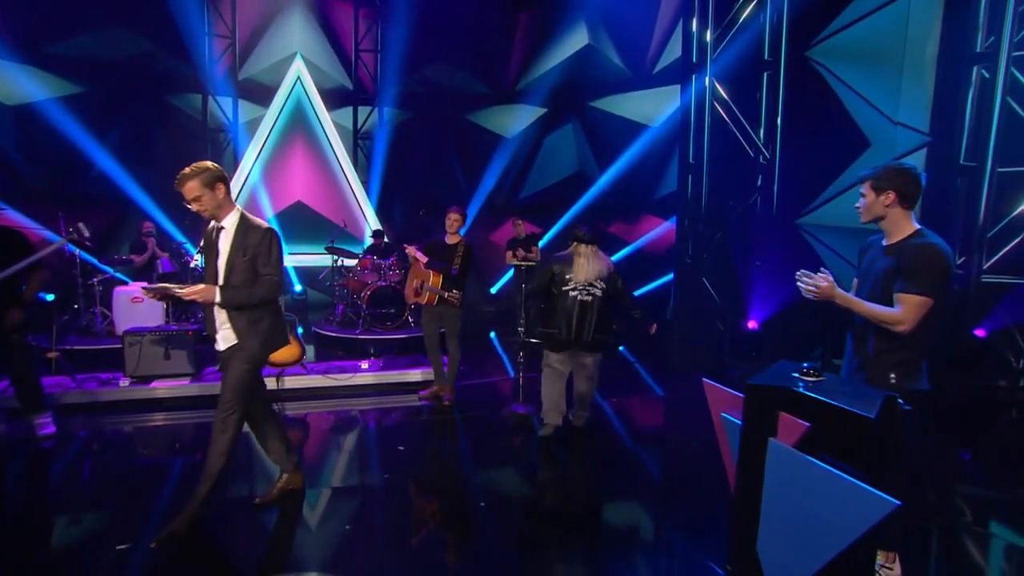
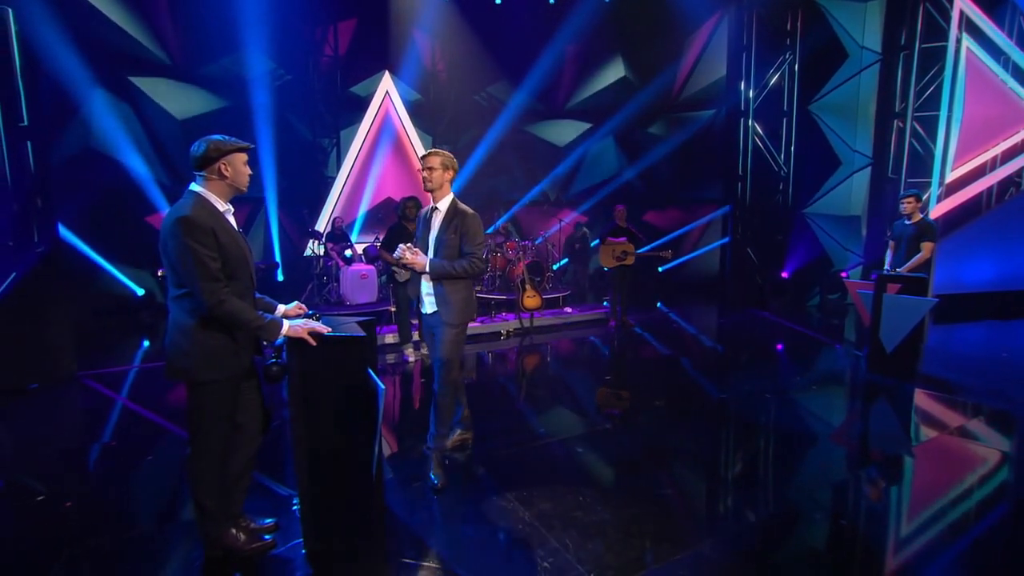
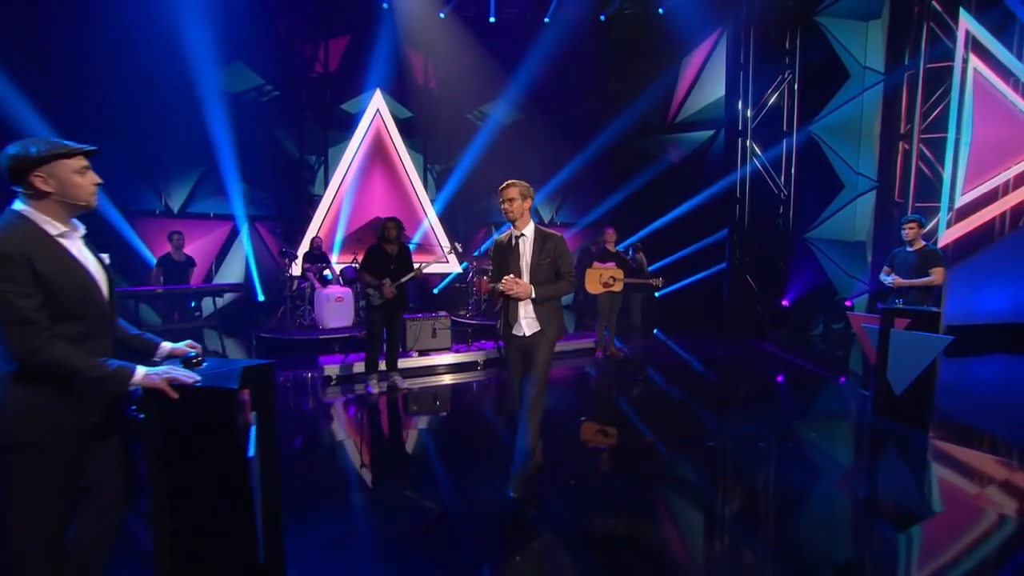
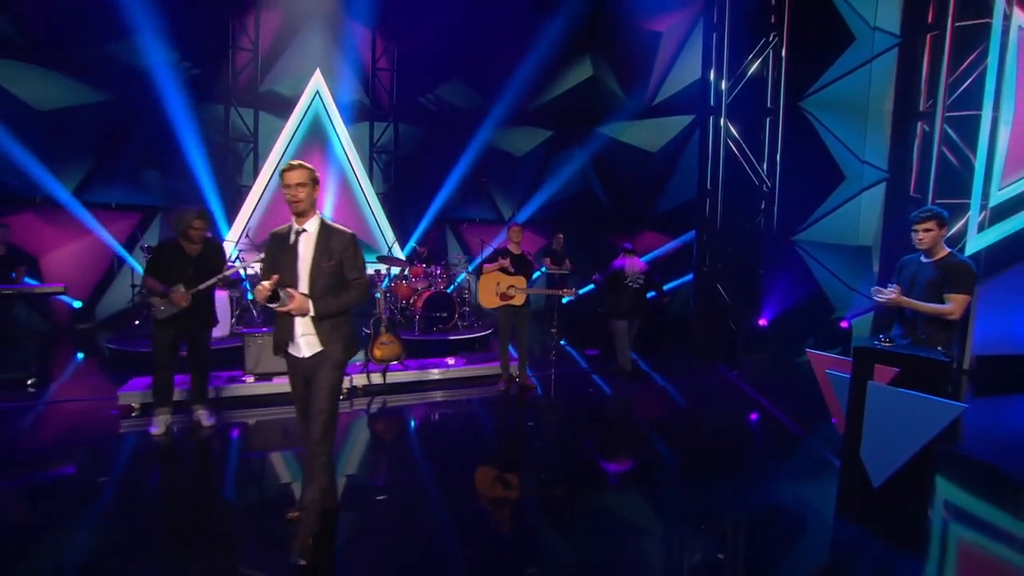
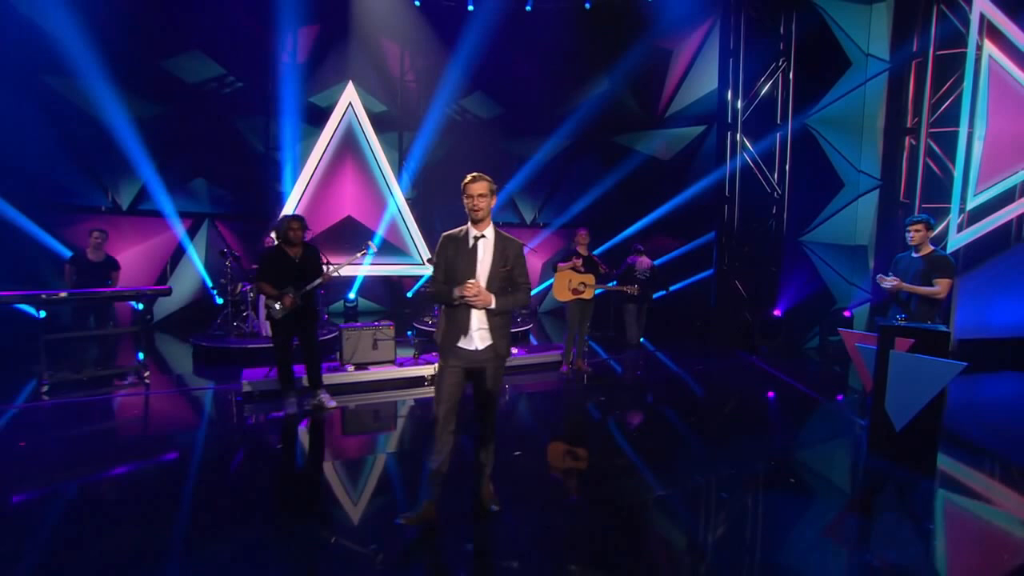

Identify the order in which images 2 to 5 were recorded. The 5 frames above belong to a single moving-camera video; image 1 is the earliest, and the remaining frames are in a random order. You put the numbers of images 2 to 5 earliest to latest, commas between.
4, 5, 3, 2
